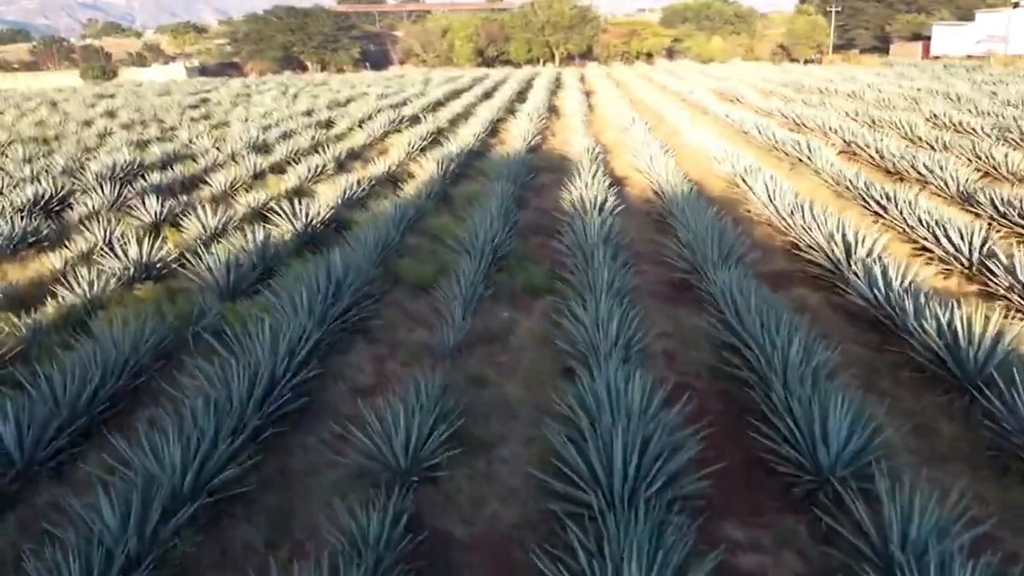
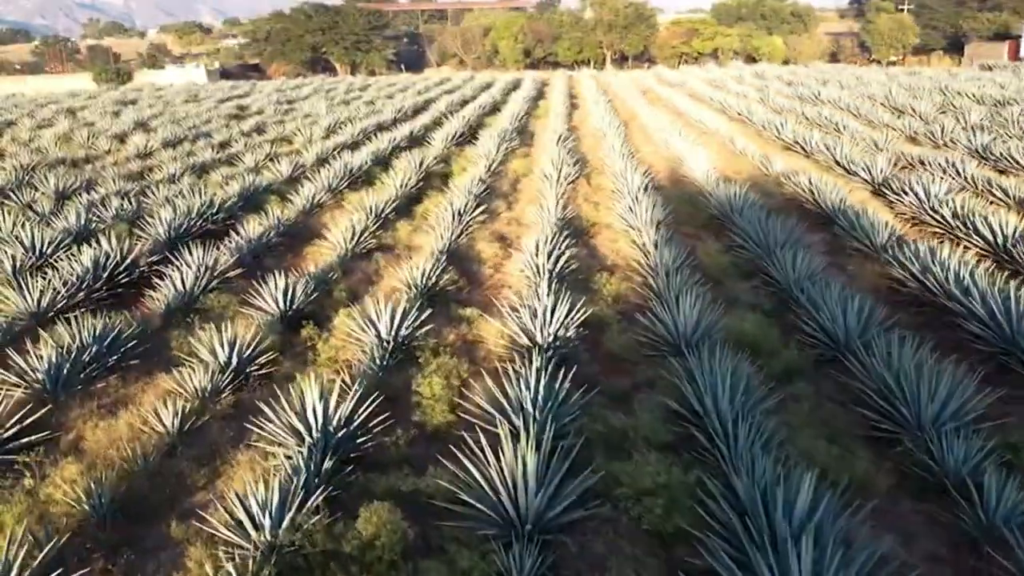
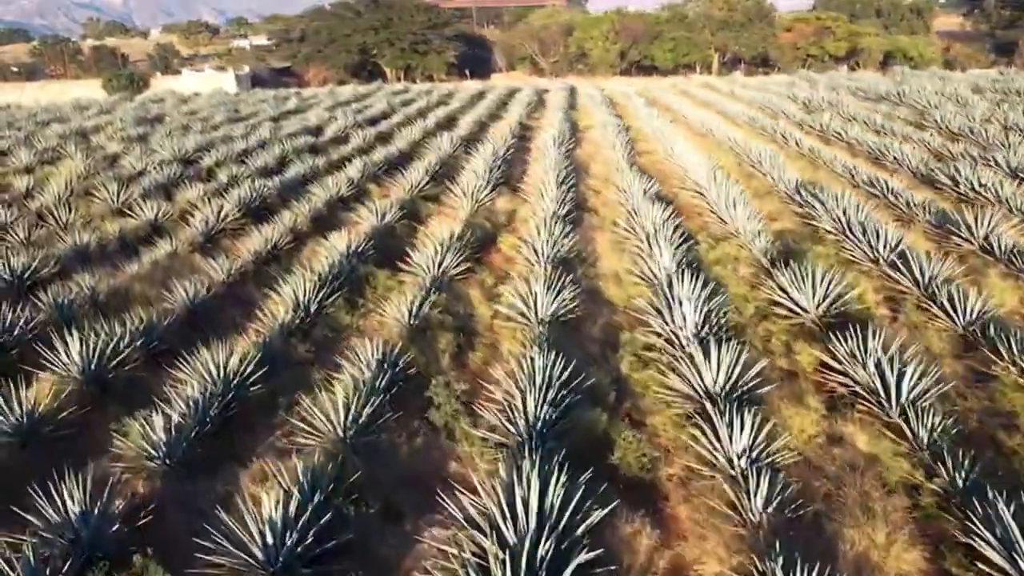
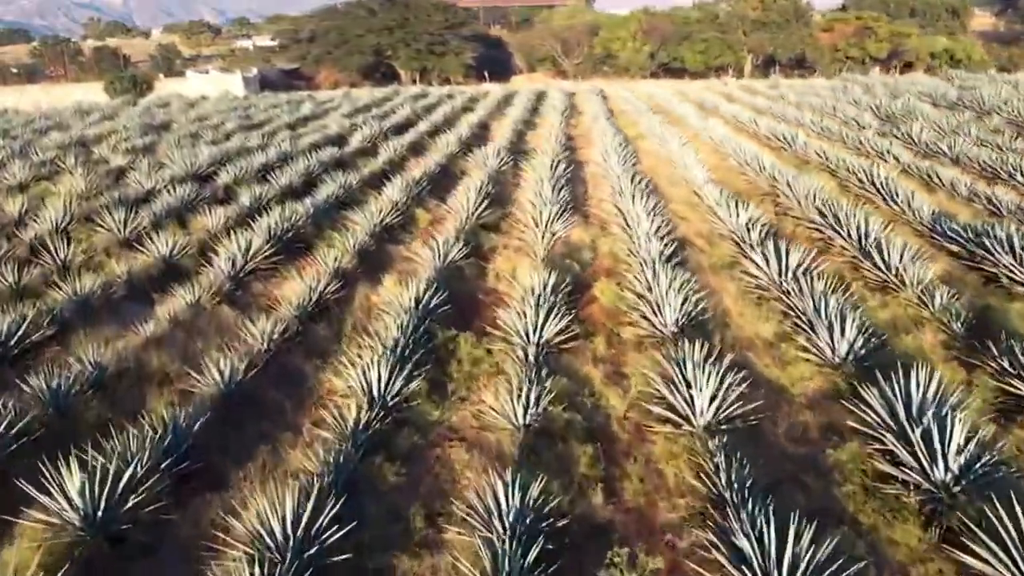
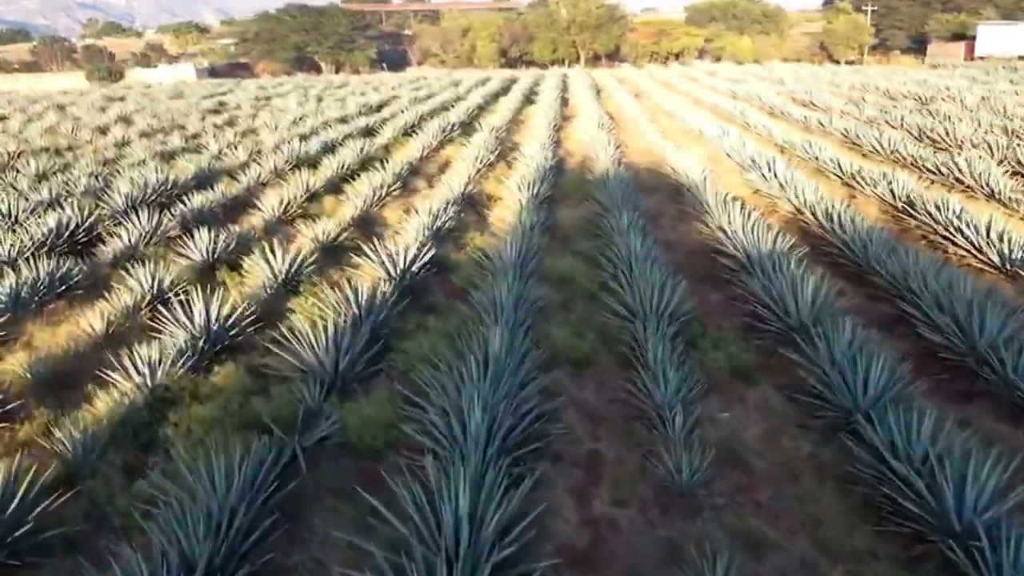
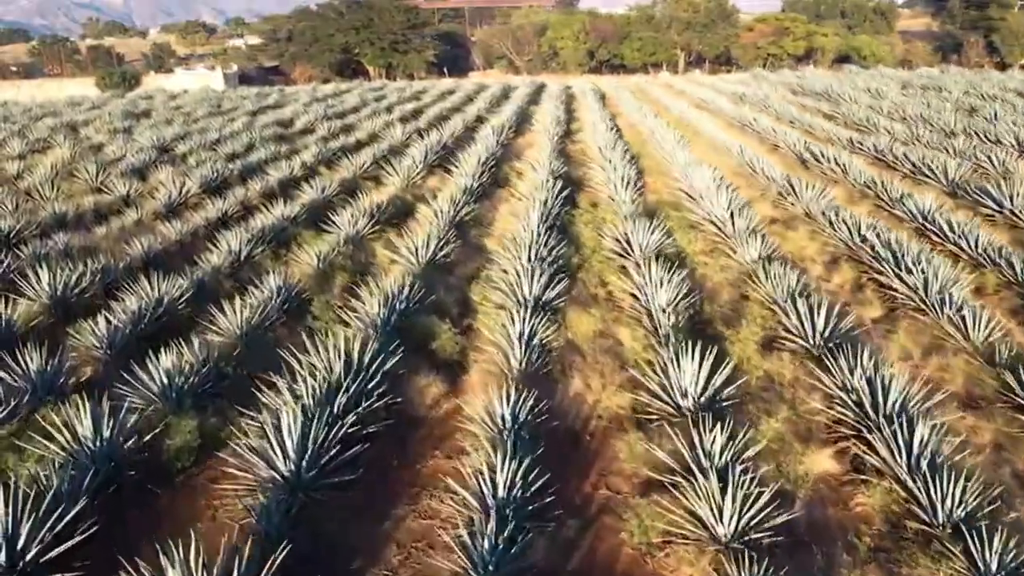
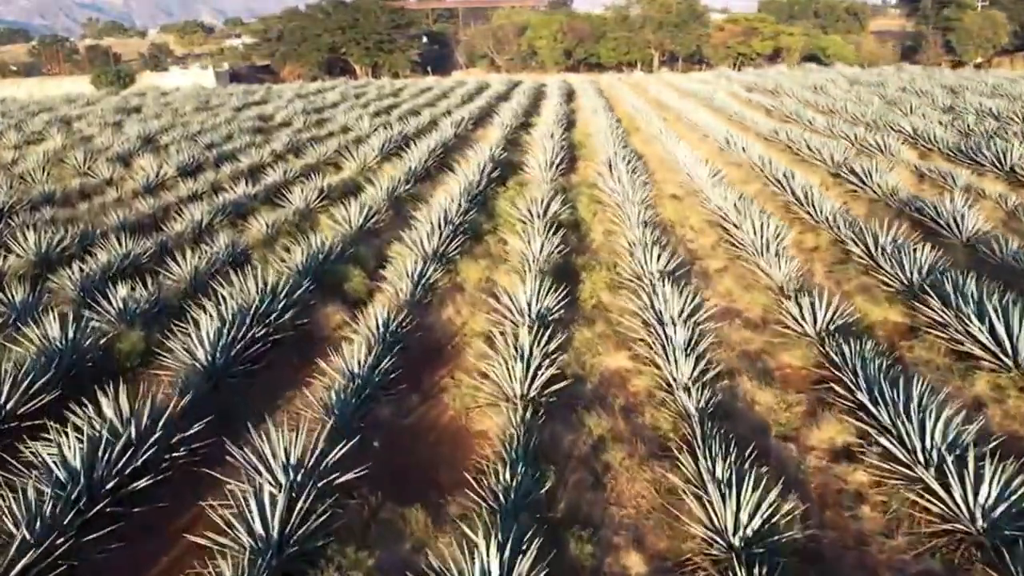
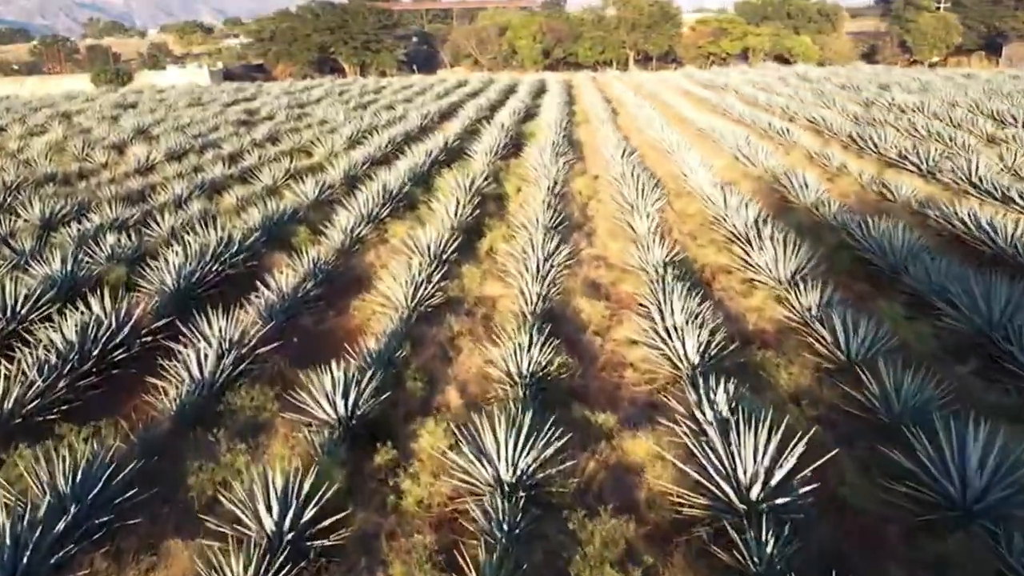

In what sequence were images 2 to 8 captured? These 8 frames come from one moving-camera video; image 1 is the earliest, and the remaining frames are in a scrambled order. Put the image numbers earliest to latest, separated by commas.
5, 2, 8, 7, 6, 3, 4
